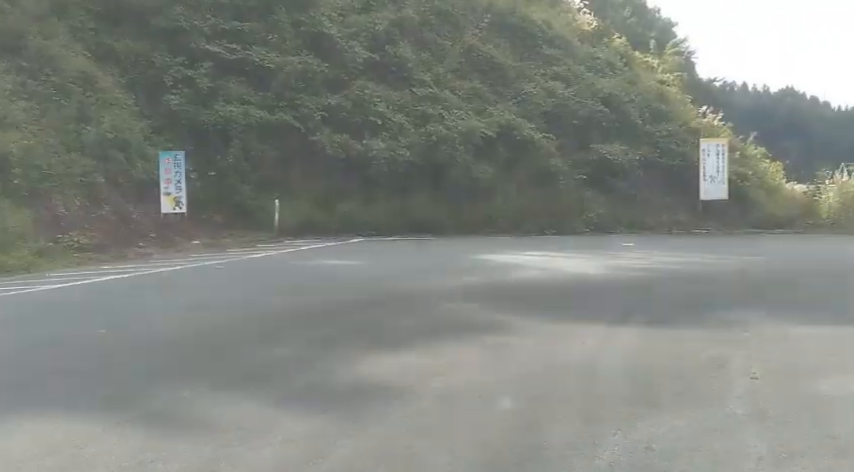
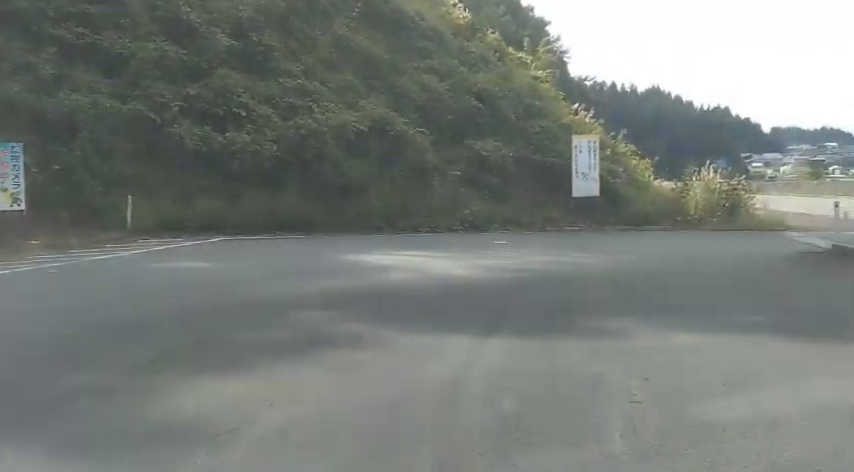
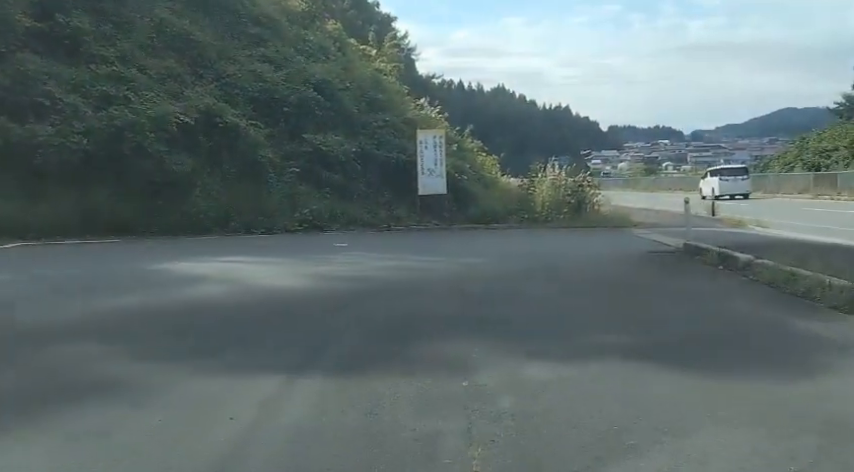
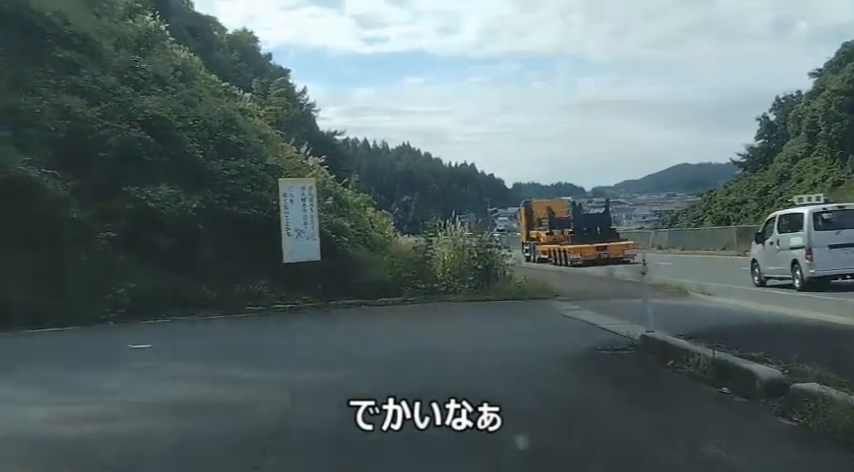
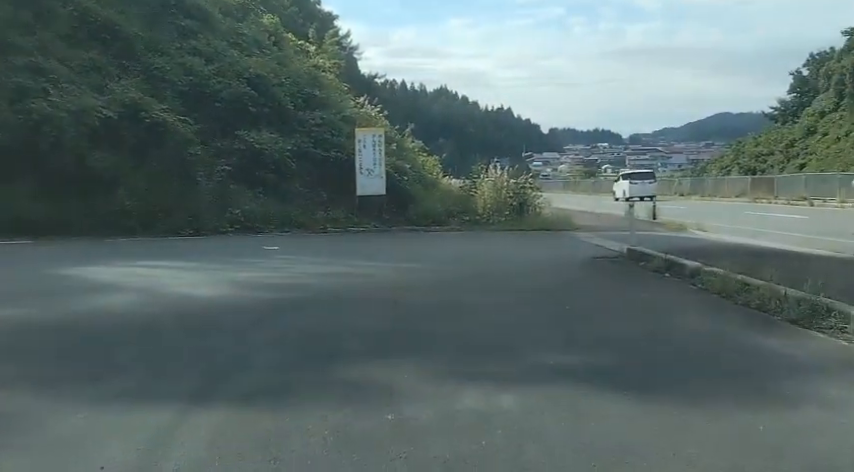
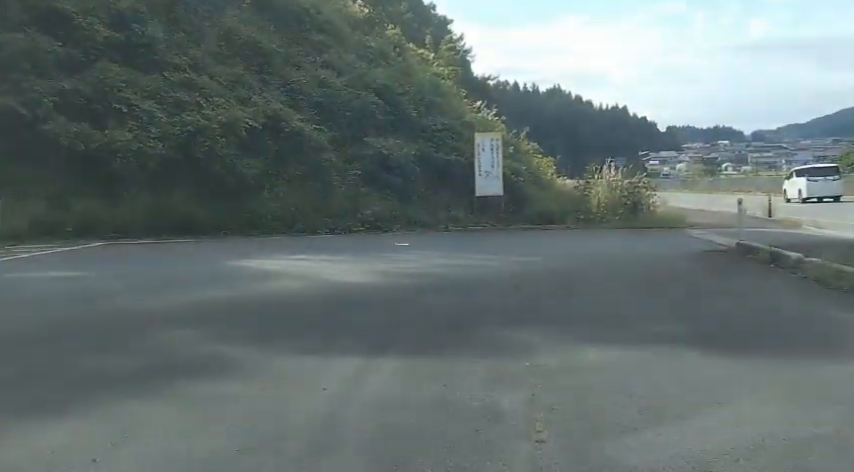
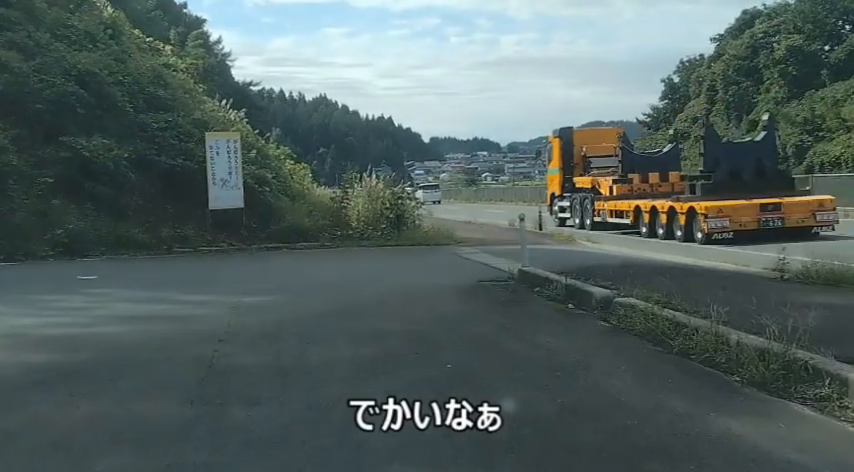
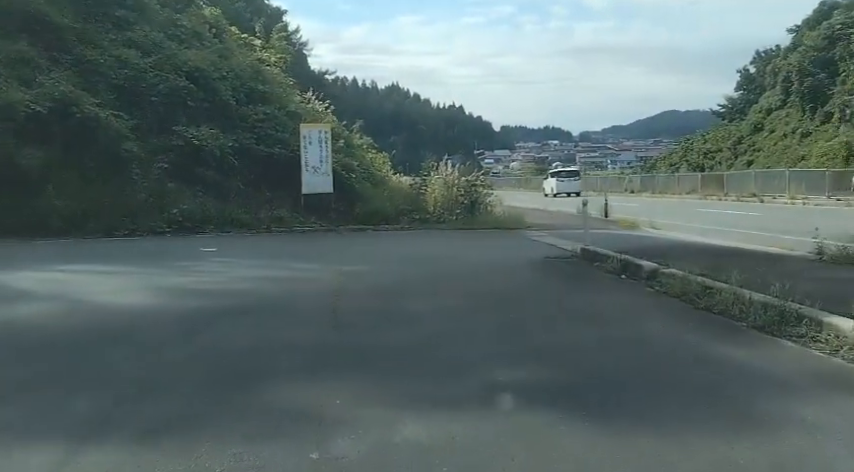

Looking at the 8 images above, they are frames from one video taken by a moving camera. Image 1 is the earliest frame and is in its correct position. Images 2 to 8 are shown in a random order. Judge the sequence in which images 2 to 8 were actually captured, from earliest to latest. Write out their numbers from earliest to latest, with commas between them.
2, 6, 3, 5, 8, 7, 4
